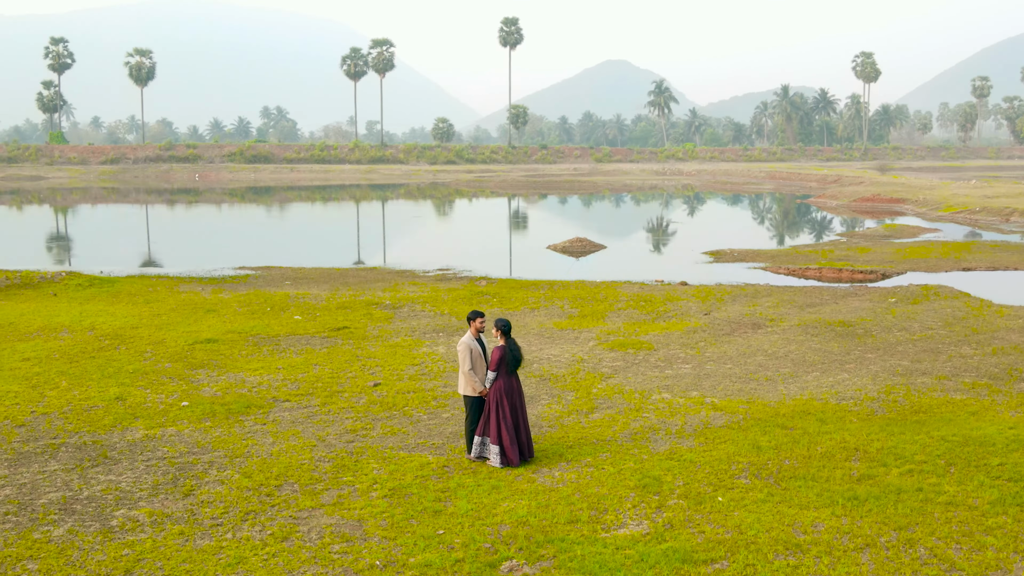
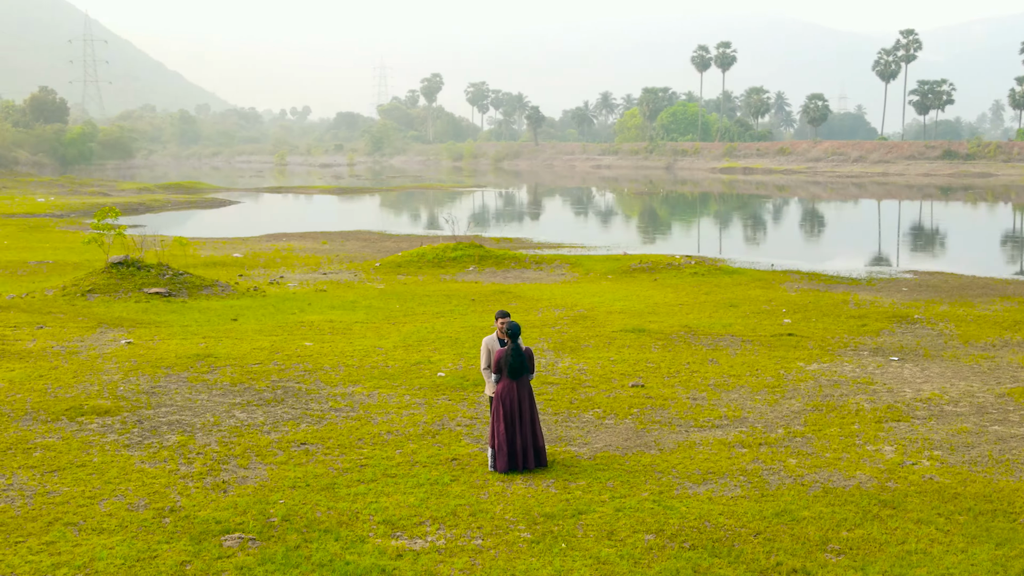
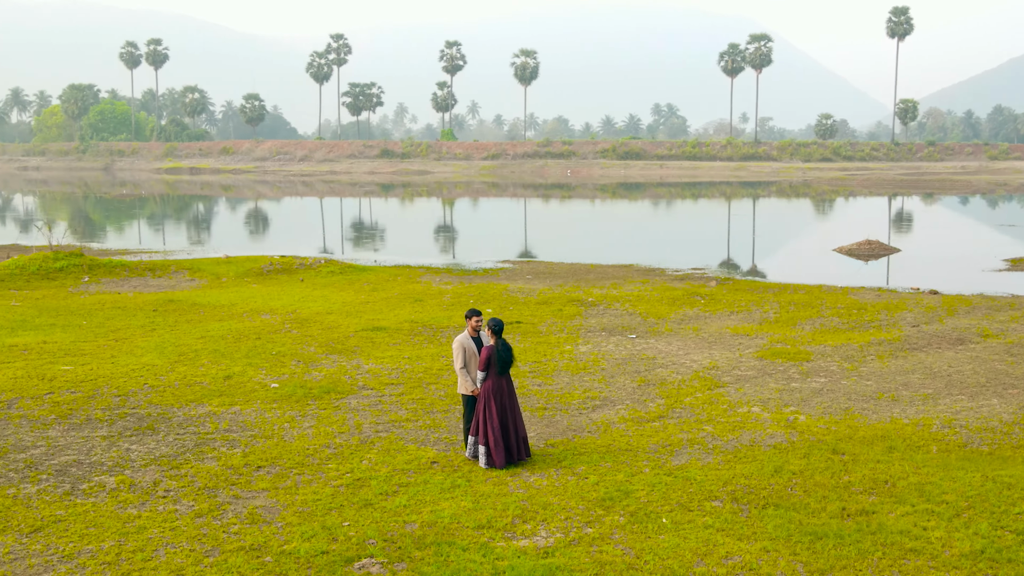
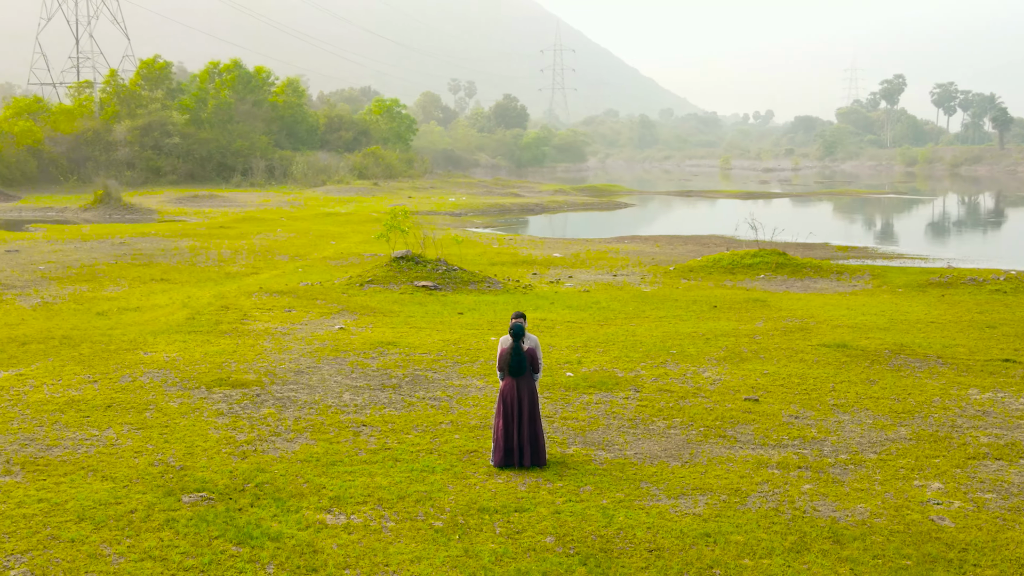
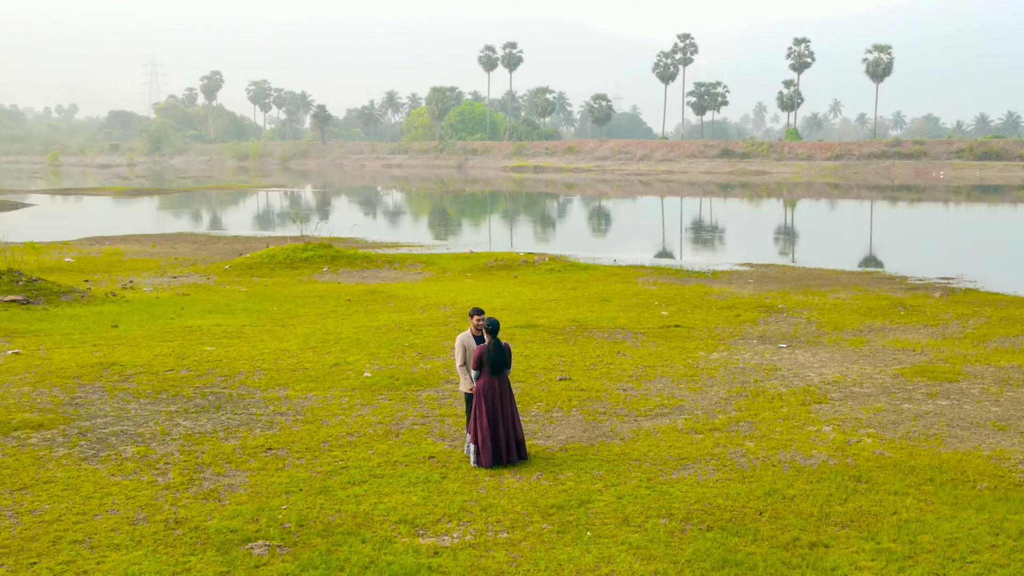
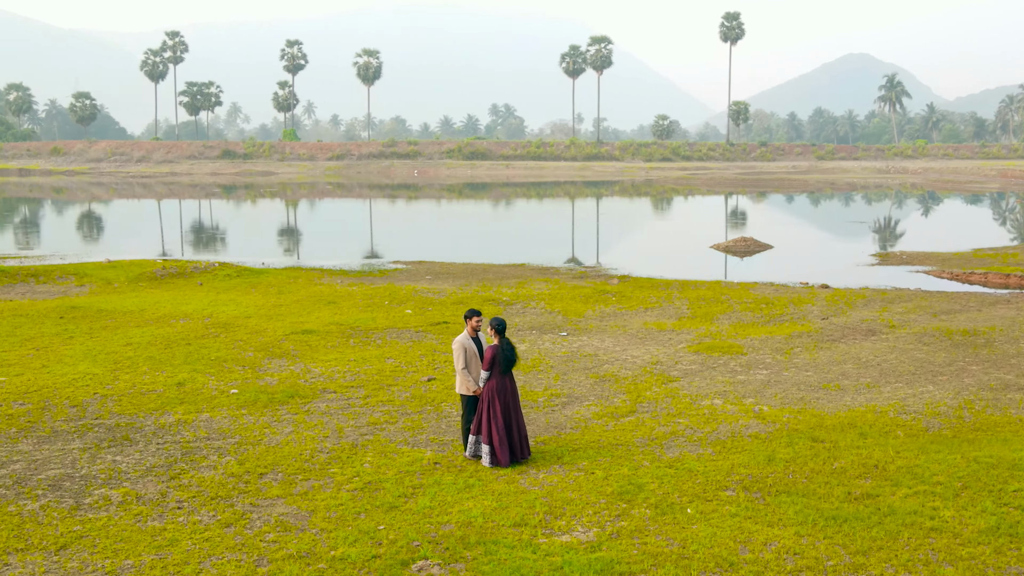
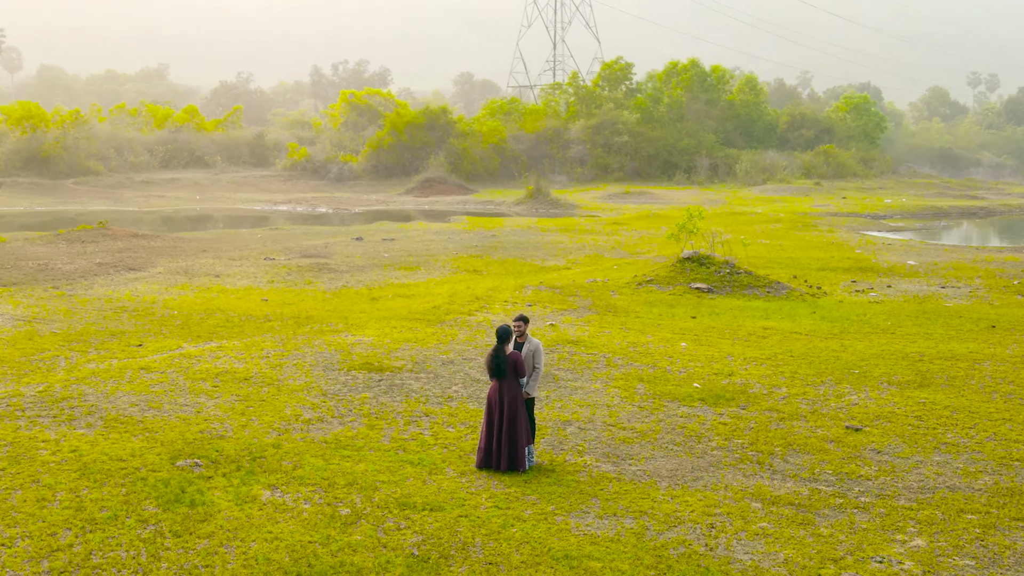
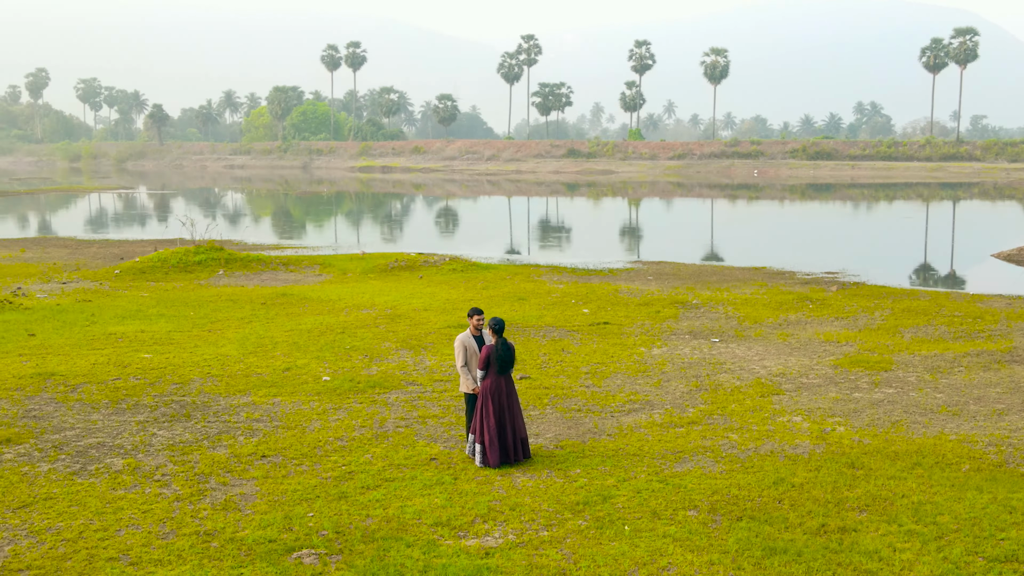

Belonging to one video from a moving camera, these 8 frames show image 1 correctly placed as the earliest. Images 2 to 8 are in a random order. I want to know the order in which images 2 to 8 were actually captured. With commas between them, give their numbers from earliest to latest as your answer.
6, 3, 8, 5, 2, 4, 7
